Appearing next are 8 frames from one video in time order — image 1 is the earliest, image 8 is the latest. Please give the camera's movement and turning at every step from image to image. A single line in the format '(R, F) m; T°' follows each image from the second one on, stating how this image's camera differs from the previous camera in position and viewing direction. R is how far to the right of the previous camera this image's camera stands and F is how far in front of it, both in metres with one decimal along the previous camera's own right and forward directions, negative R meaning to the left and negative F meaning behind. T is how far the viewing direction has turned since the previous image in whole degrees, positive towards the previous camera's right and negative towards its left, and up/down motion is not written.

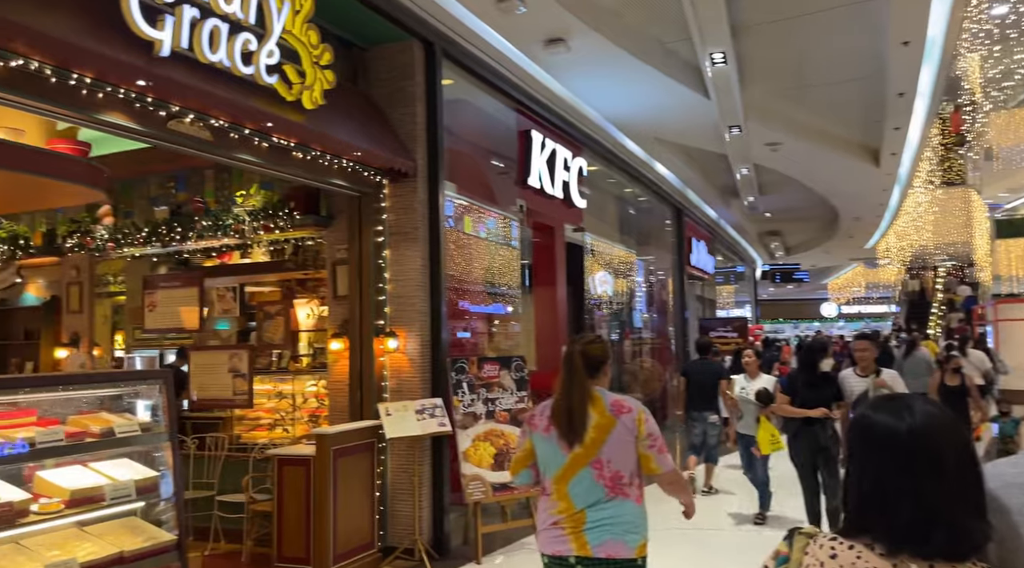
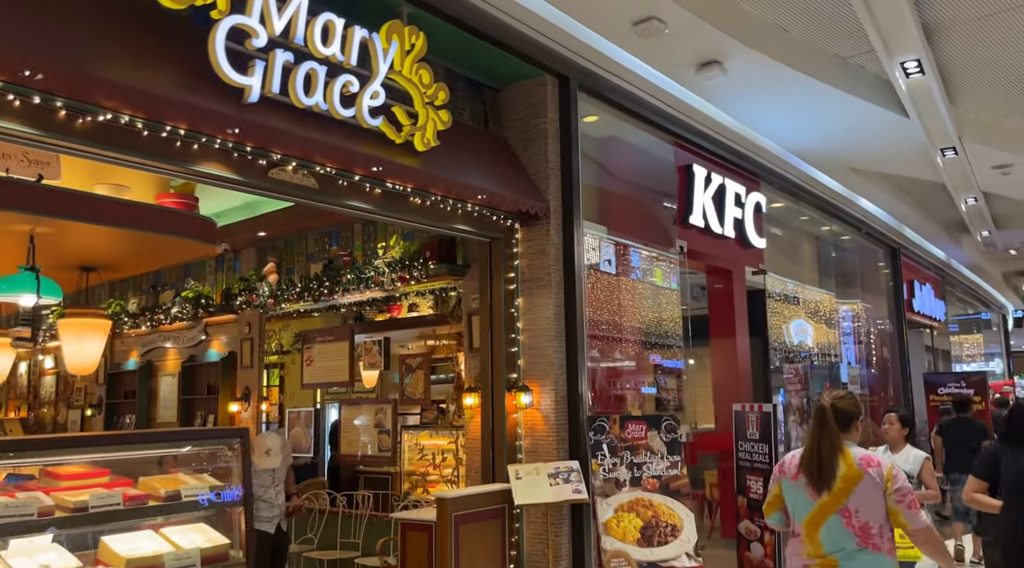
(+0.3, +0.4) m; -15°
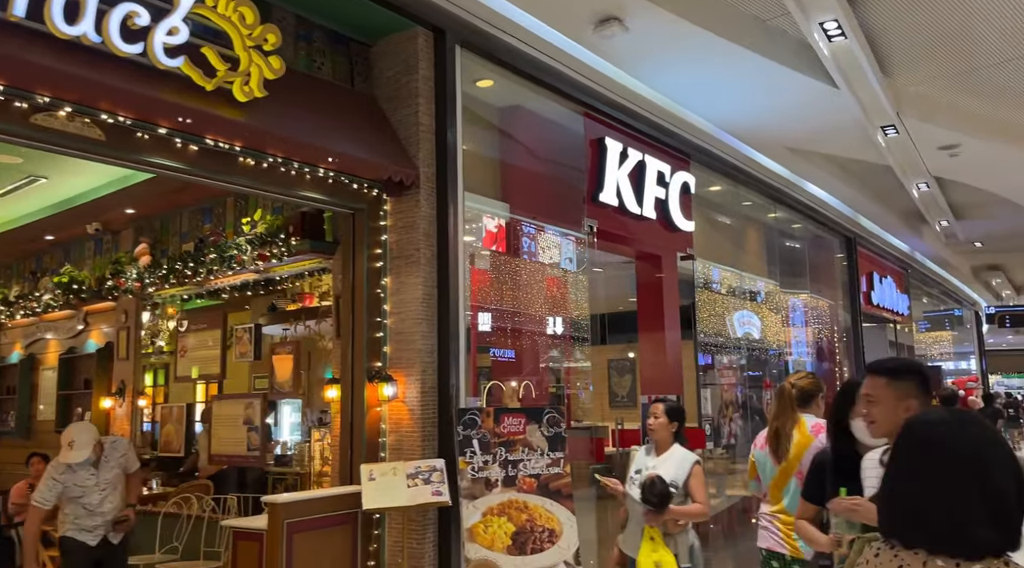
(+0.6, +0.4) m; +1°
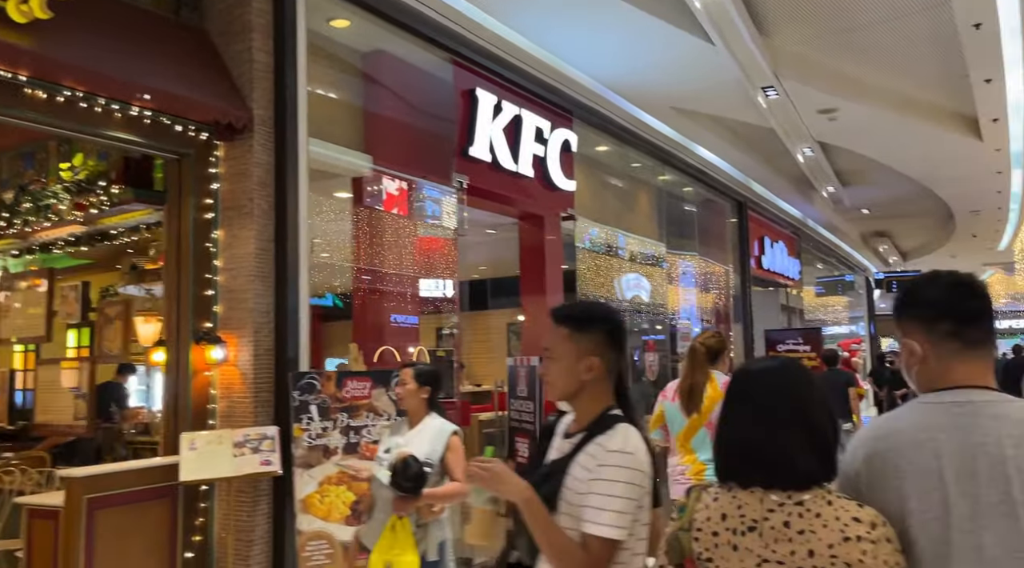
(+0.3, +0.2) m; +6°
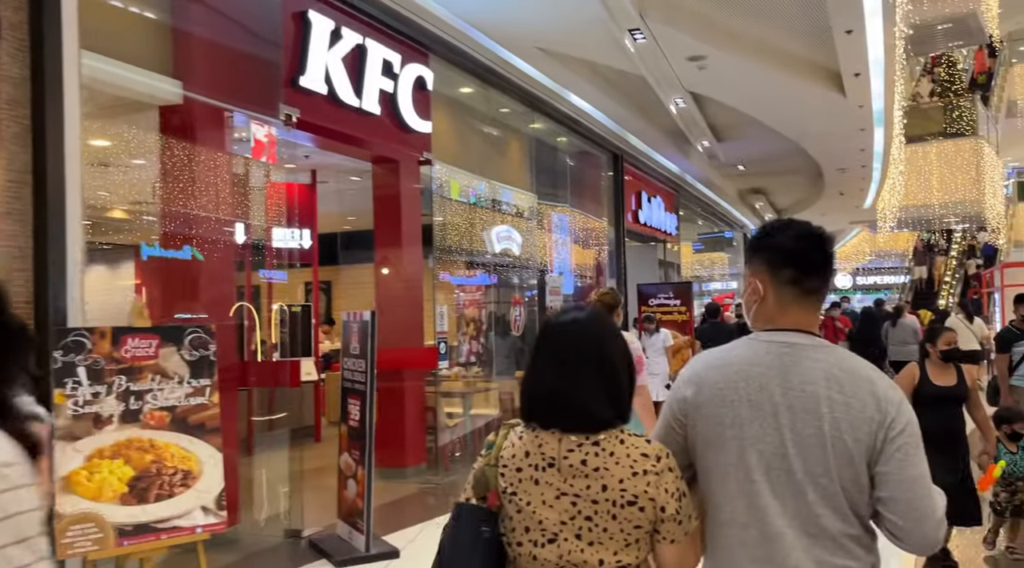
(+0.3, +0.3) m; +8°
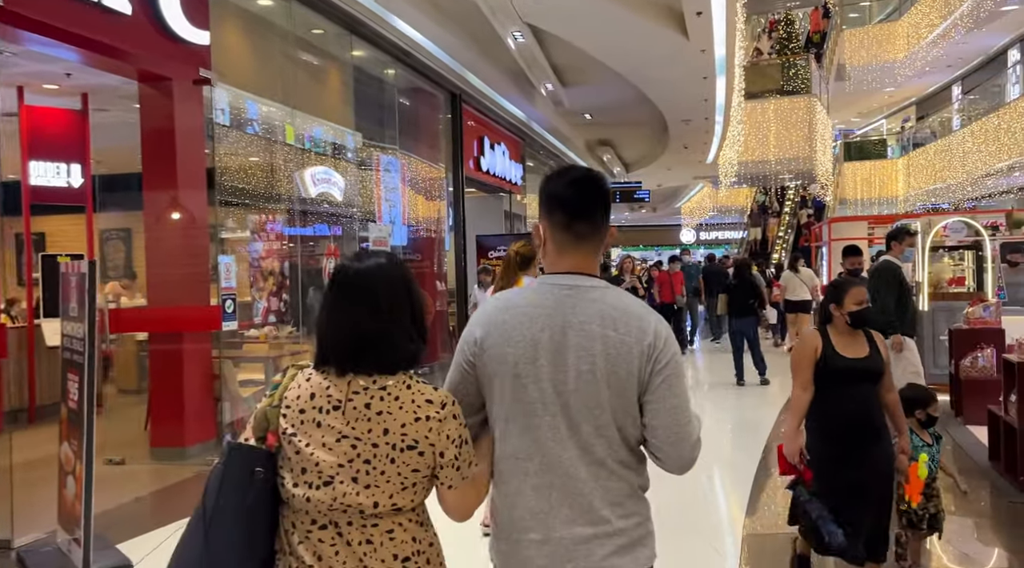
(+0.4, +0.6) m; +10°
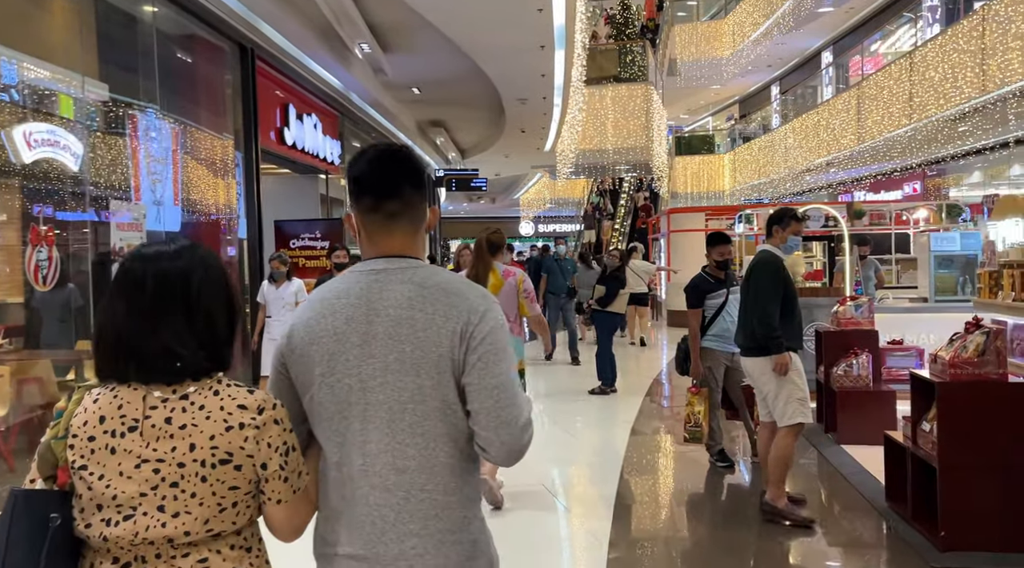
(+0.3, +1.2) m; +12°
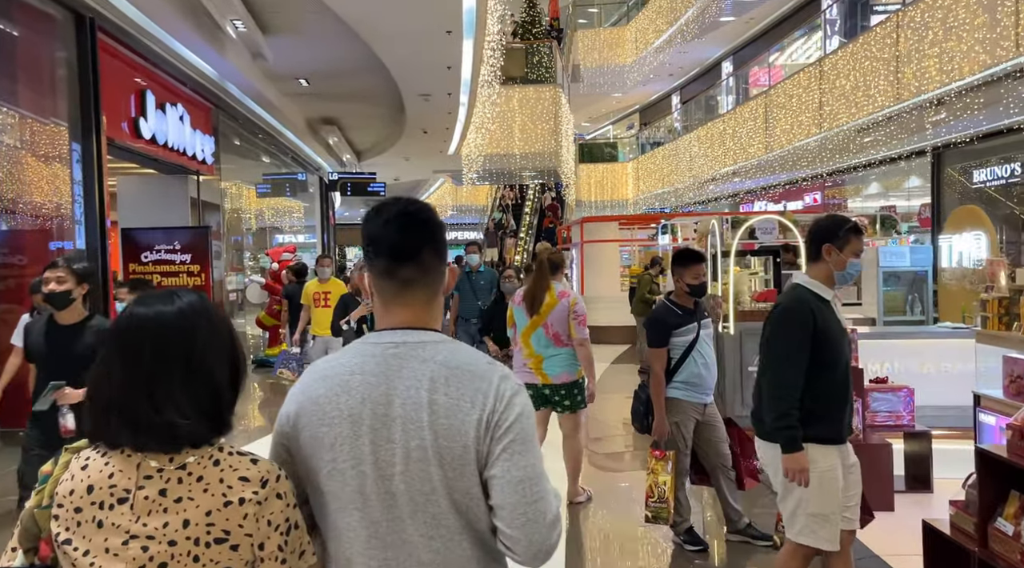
(0.0, +1.0) m; +7°
